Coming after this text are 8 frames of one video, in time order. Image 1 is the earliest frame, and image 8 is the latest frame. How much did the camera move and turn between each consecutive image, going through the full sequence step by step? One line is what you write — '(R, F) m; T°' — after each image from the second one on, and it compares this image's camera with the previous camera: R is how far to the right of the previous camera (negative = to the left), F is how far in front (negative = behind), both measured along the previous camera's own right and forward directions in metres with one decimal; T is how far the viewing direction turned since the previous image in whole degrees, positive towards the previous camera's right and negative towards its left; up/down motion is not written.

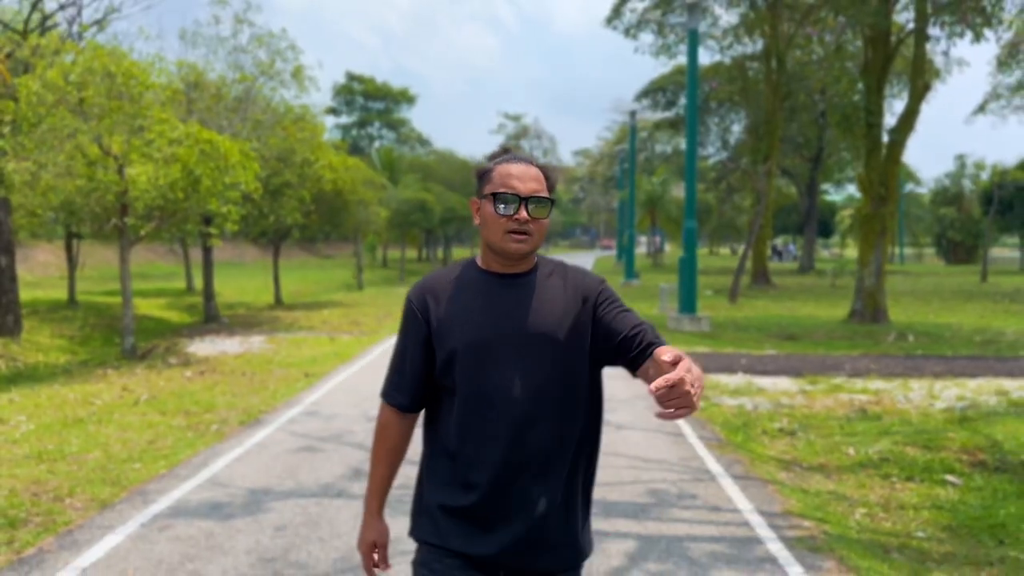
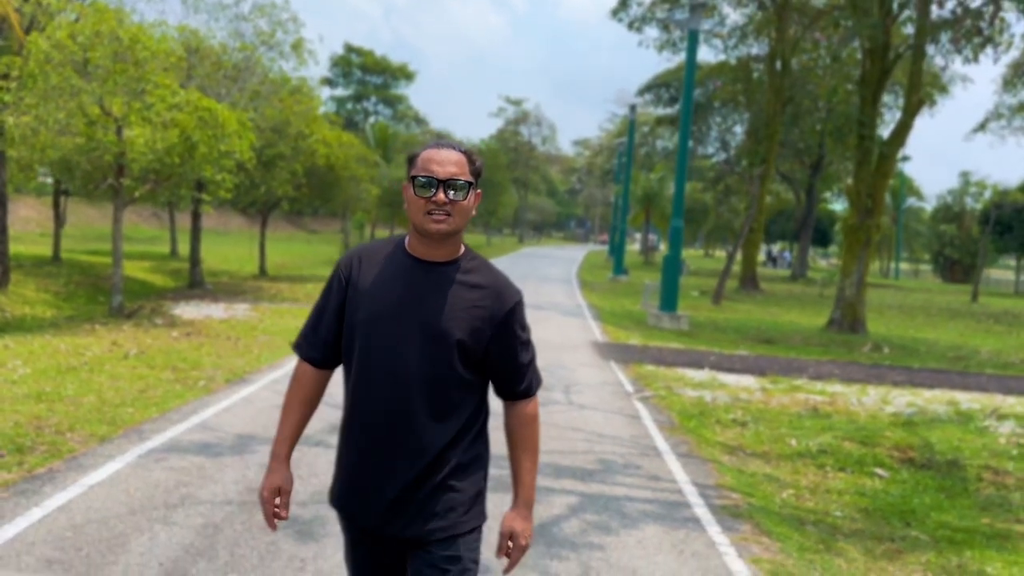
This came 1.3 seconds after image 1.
(0.0, -0.9) m; 0°
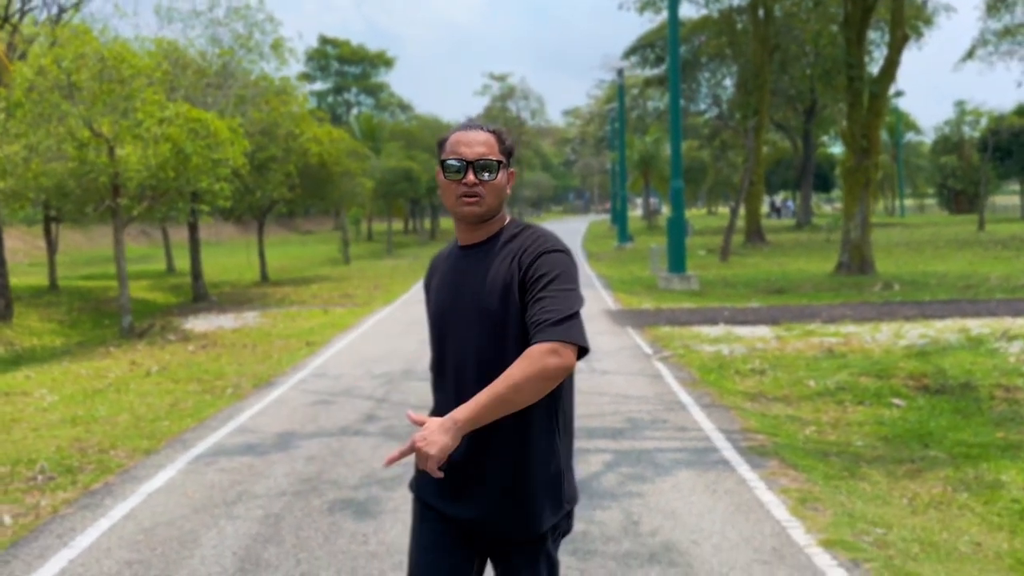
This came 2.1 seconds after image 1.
(0.0, -0.4) m; 0°
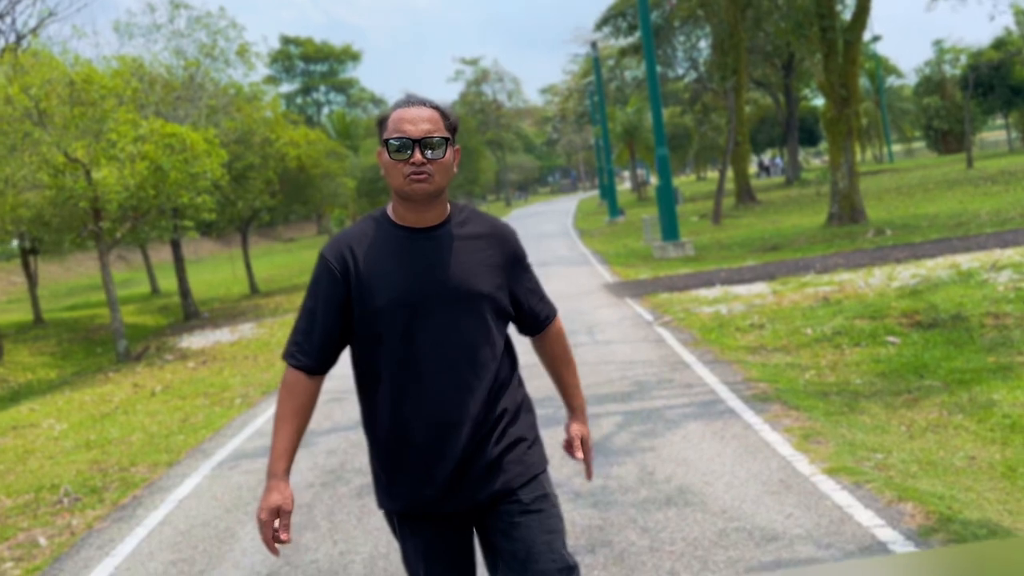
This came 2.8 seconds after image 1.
(0.0, -0.3) m; 0°
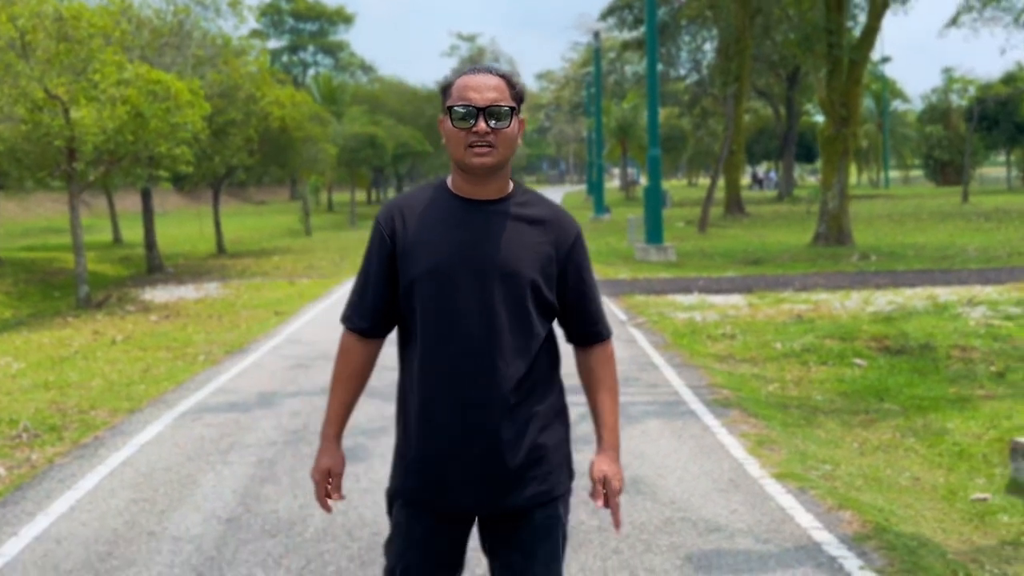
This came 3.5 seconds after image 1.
(0.0, -0.2) m; +1°
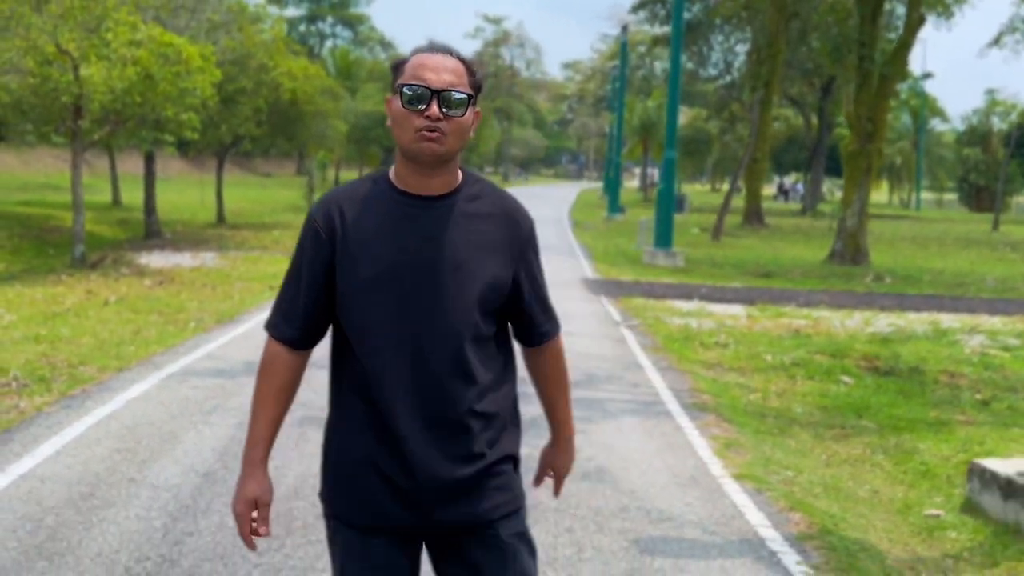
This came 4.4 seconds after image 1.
(0.0, -0.1) m; 0°
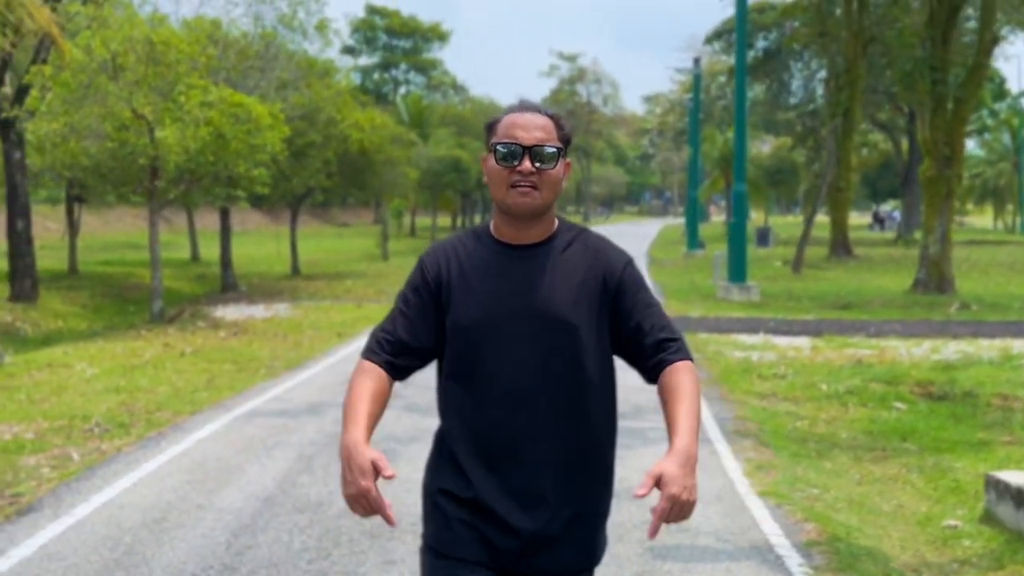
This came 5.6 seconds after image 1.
(+0.1, -0.3) m; -1°
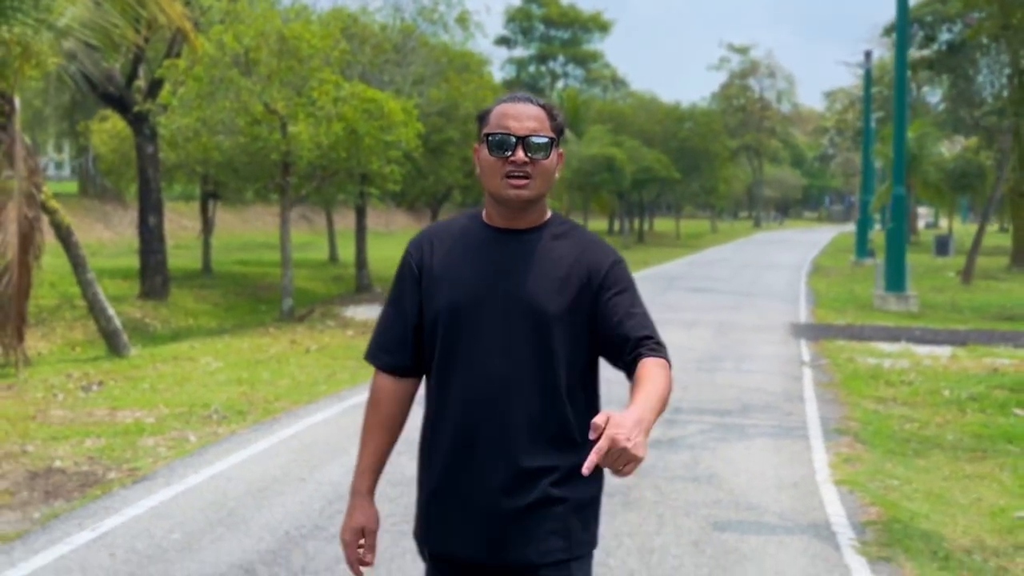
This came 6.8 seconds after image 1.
(+0.1, -0.3) m; -3°
